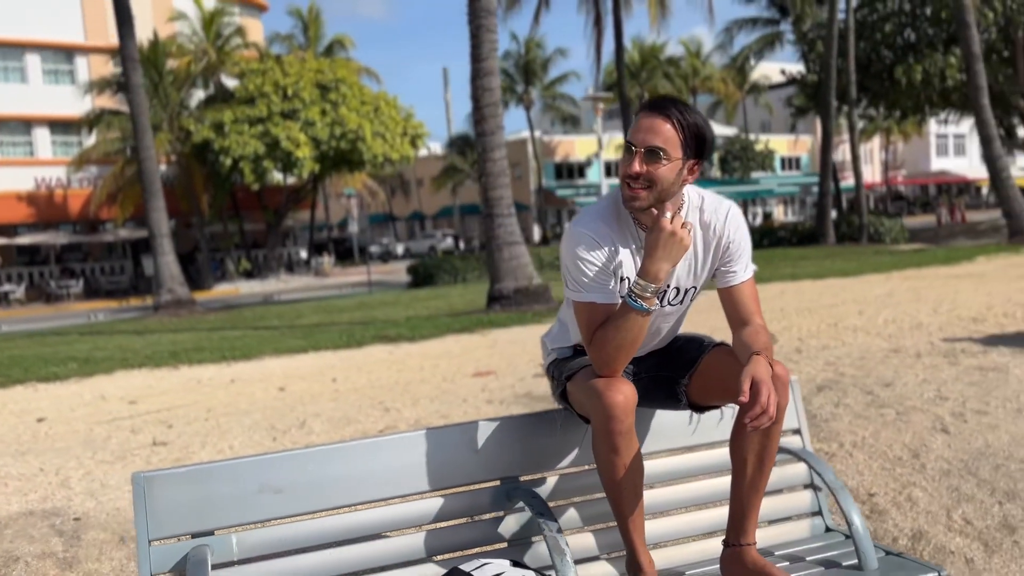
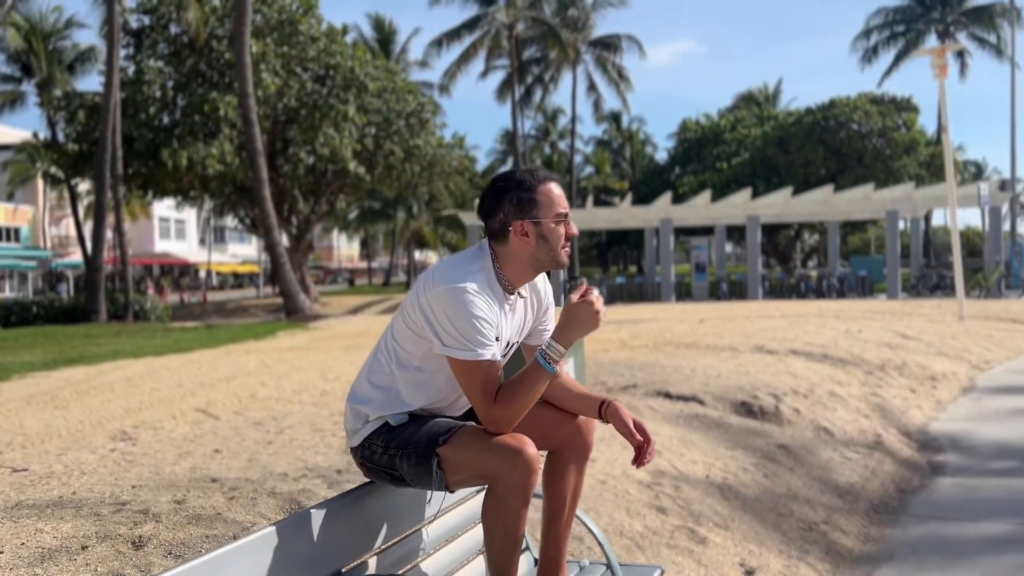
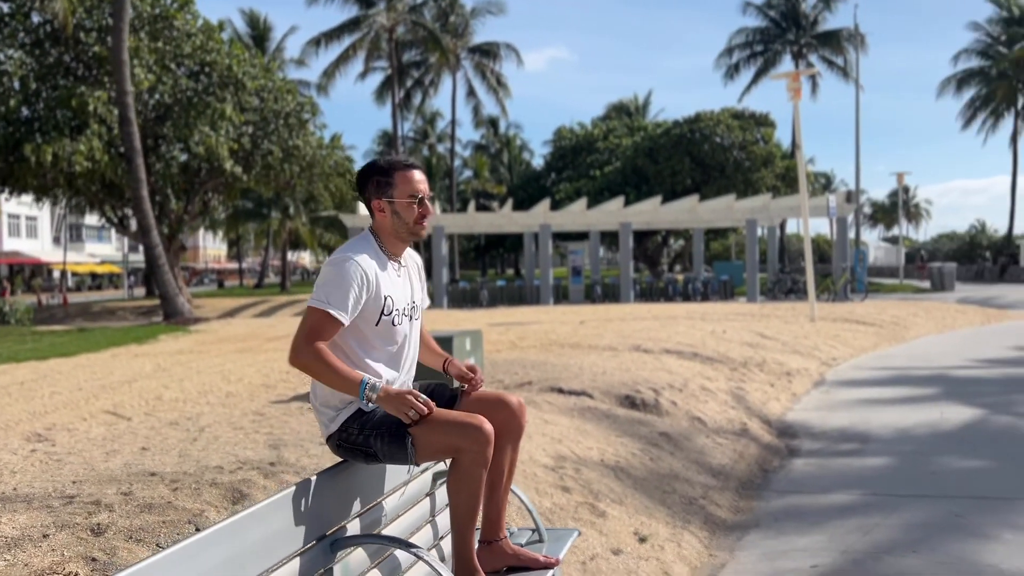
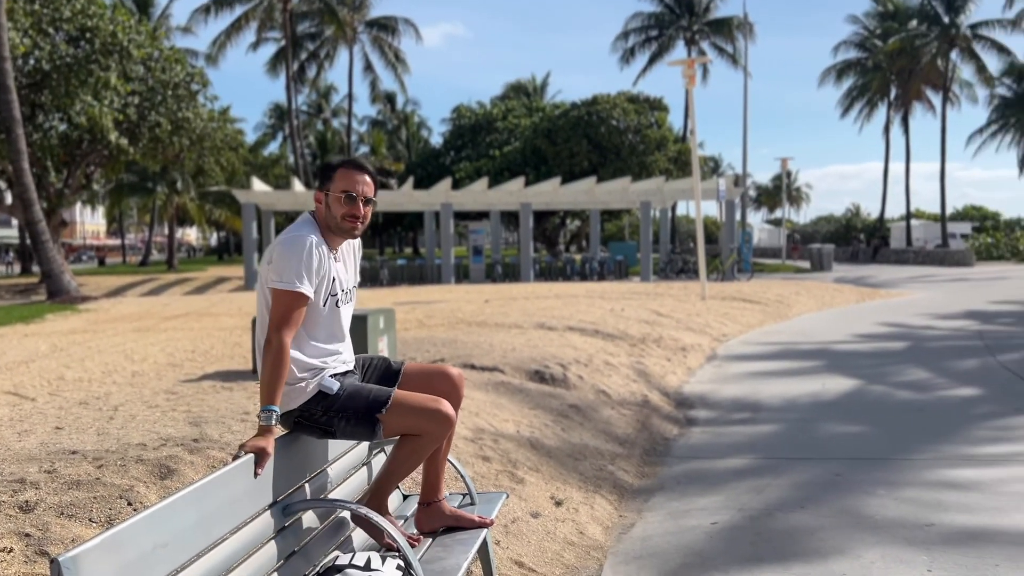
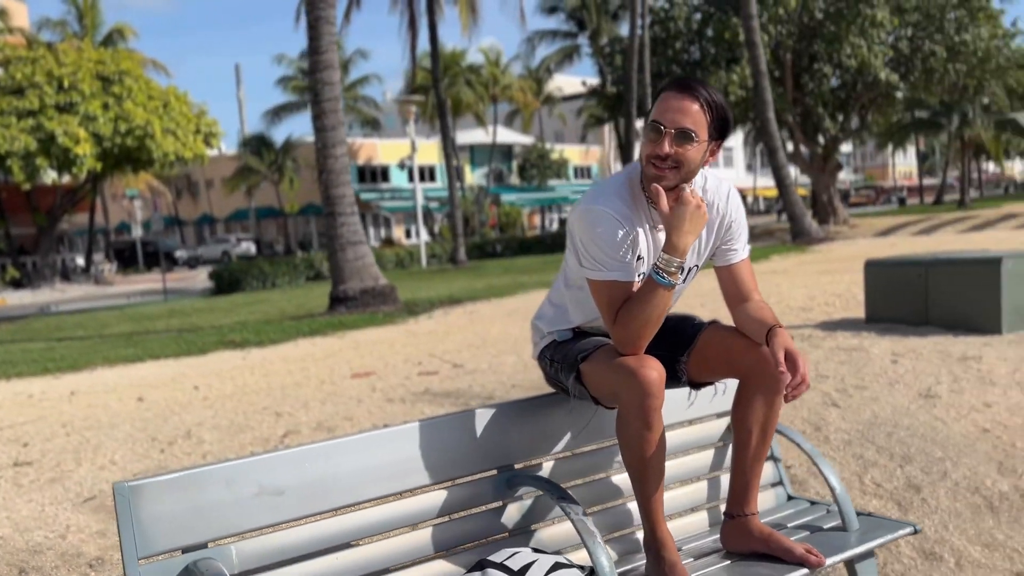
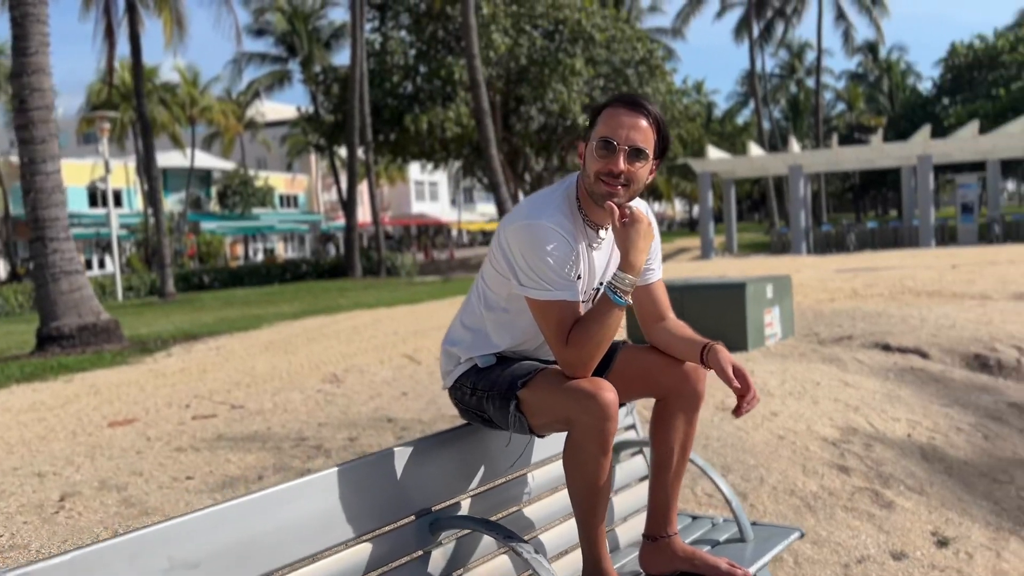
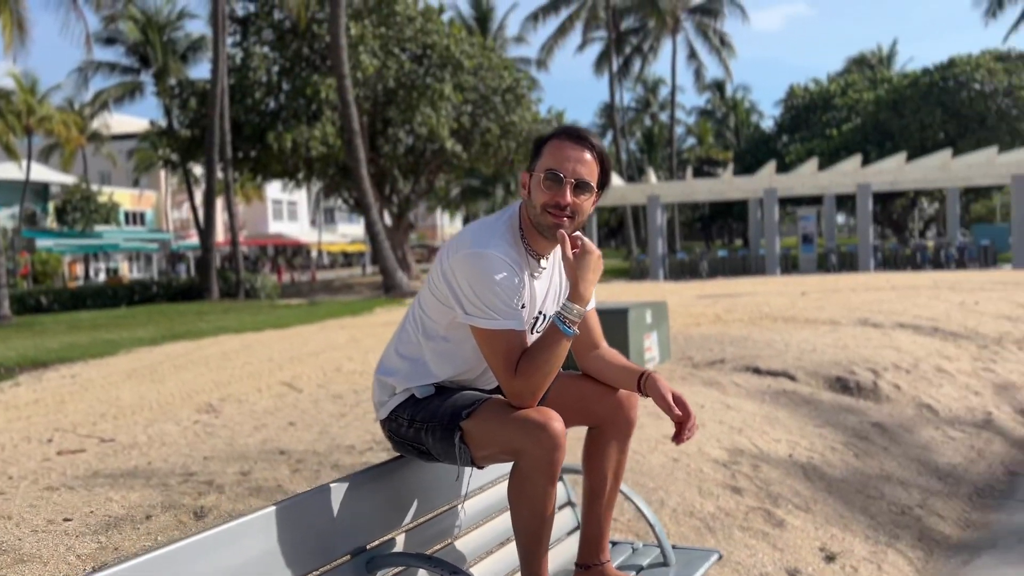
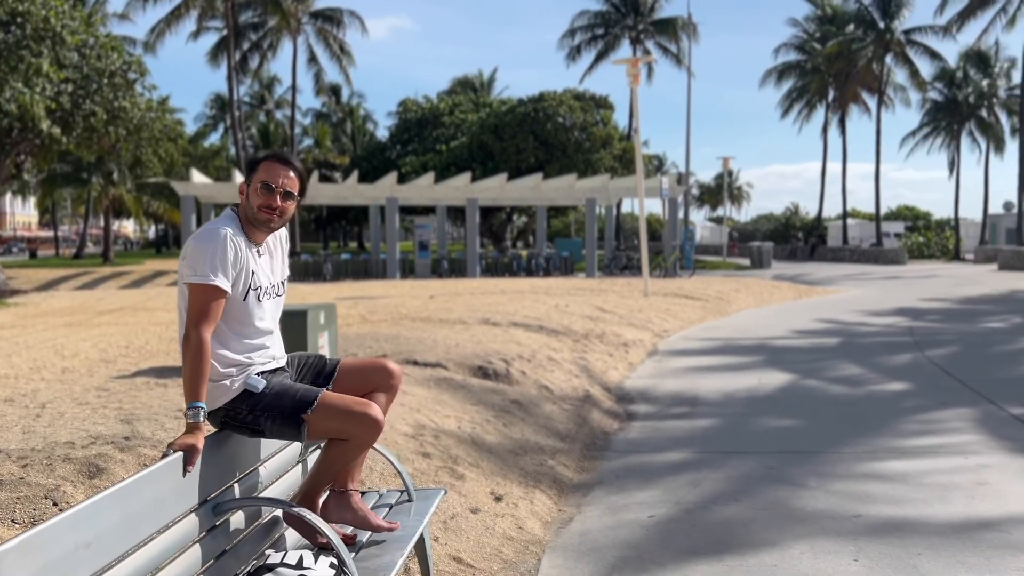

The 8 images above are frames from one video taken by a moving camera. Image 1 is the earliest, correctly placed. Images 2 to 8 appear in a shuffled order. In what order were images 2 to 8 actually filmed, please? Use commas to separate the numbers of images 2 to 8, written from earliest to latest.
5, 6, 7, 2, 3, 4, 8
